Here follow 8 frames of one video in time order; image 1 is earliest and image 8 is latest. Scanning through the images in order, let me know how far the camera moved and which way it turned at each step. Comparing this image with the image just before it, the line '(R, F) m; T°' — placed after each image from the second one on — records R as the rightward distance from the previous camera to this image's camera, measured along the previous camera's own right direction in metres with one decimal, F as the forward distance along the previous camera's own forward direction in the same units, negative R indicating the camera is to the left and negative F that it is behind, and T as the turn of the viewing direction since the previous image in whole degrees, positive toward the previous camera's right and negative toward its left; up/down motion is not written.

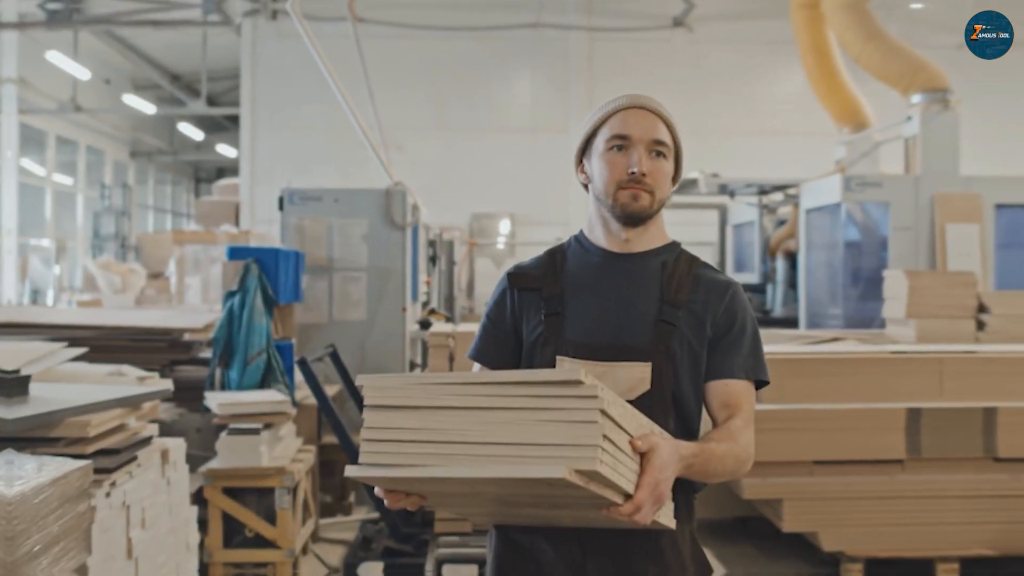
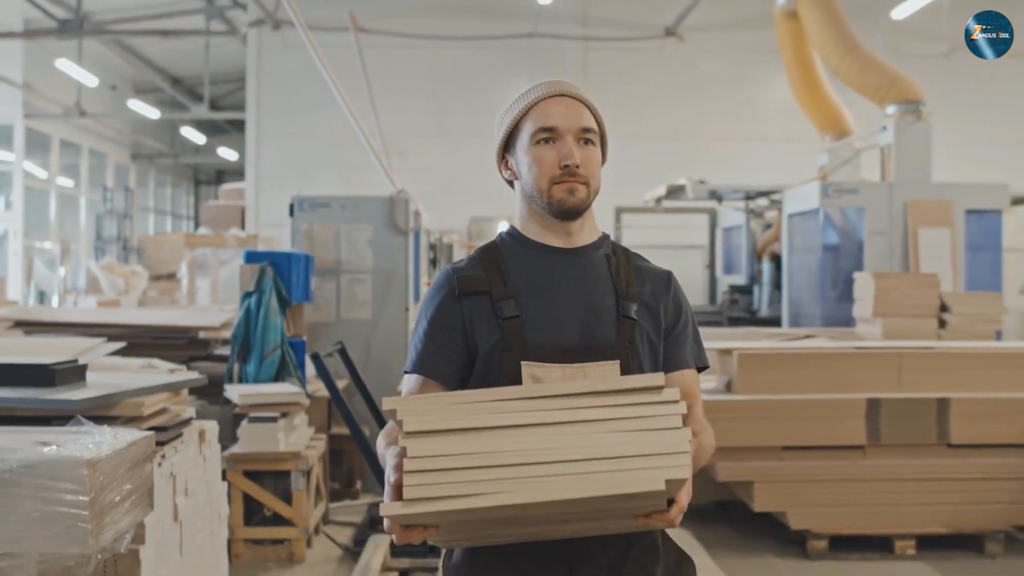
(0.0, -0.3) m; 0°
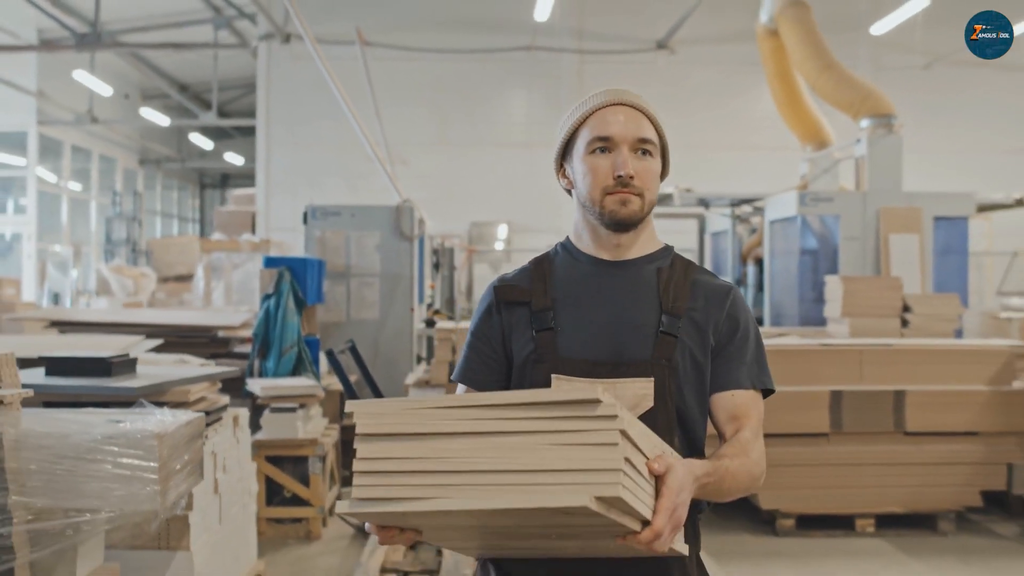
(0.0, -0.4) m; 0°
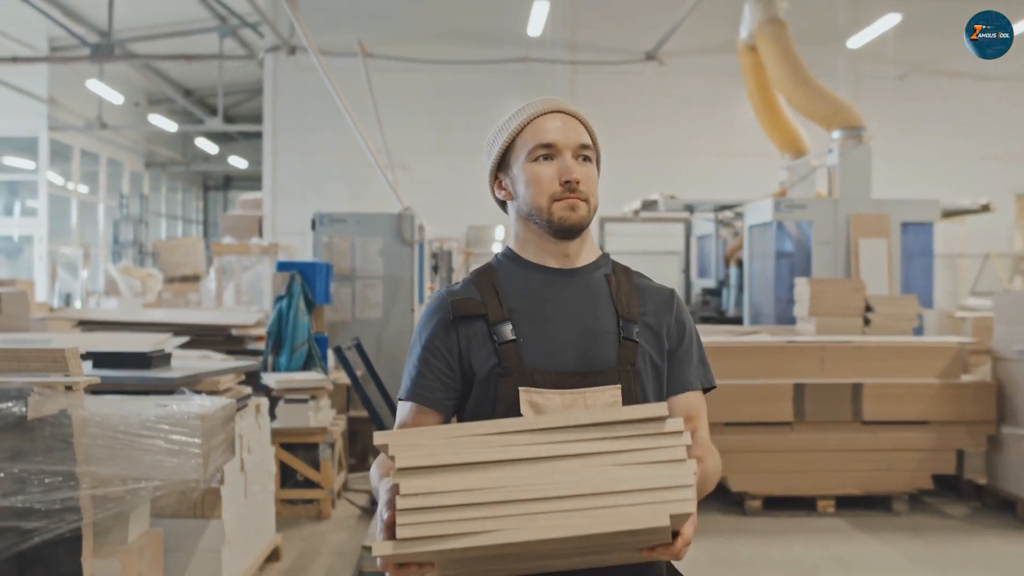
(0.0, -0.4) m; 0°
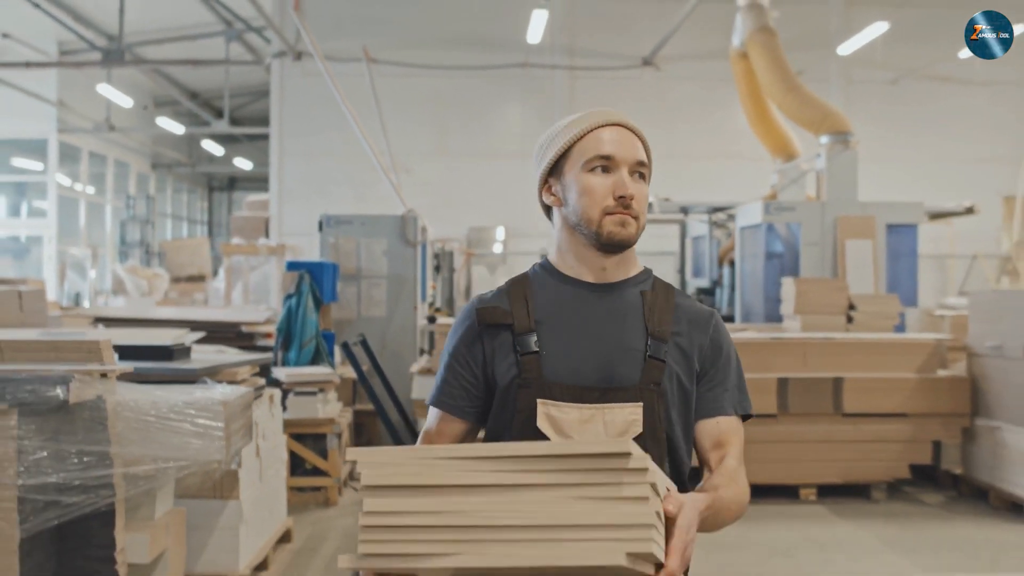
(0.0, -0.2) m; 0°
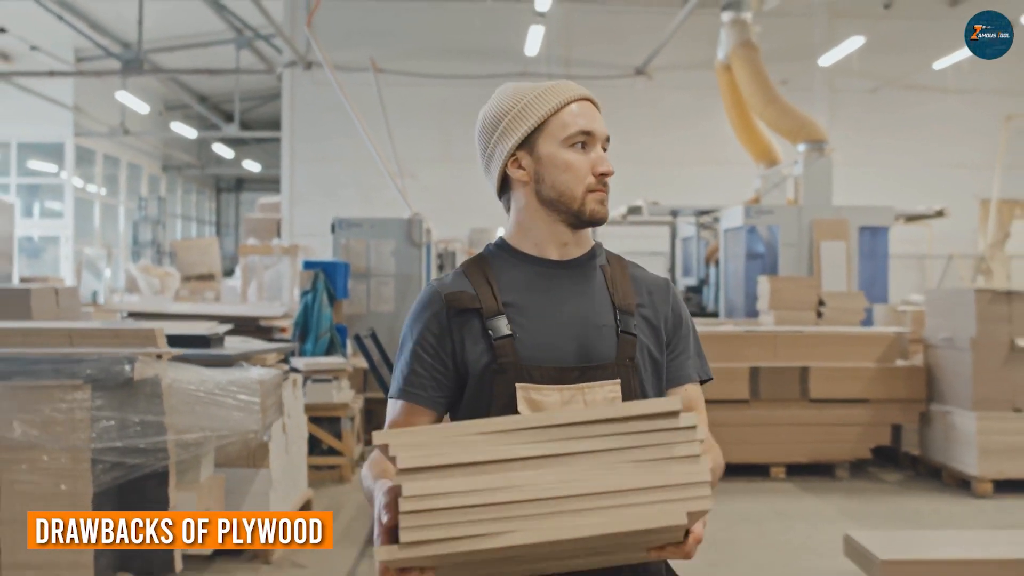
(0.0, -0.5) m; 0°
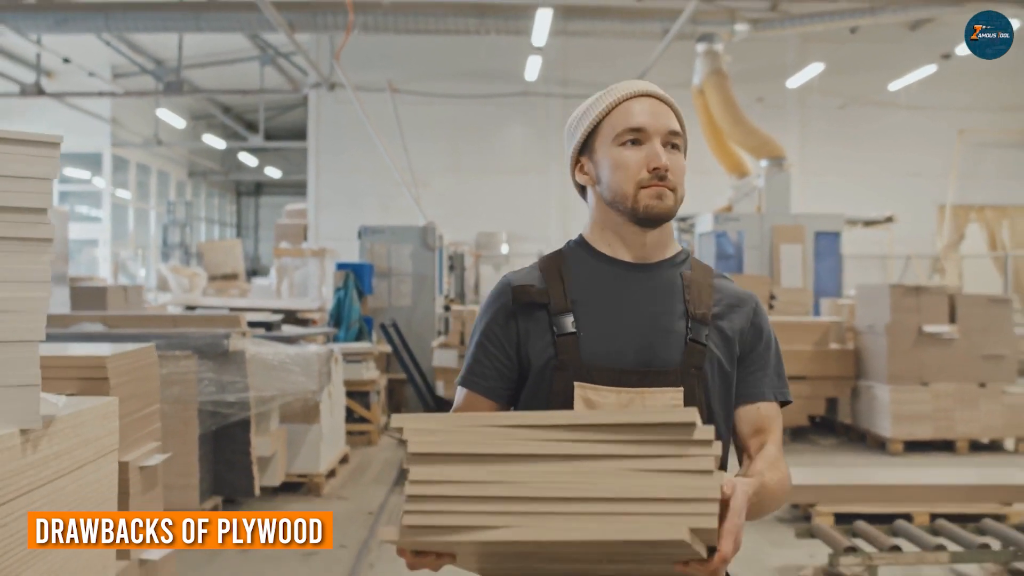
(+0.1, -1.0) m; -1°
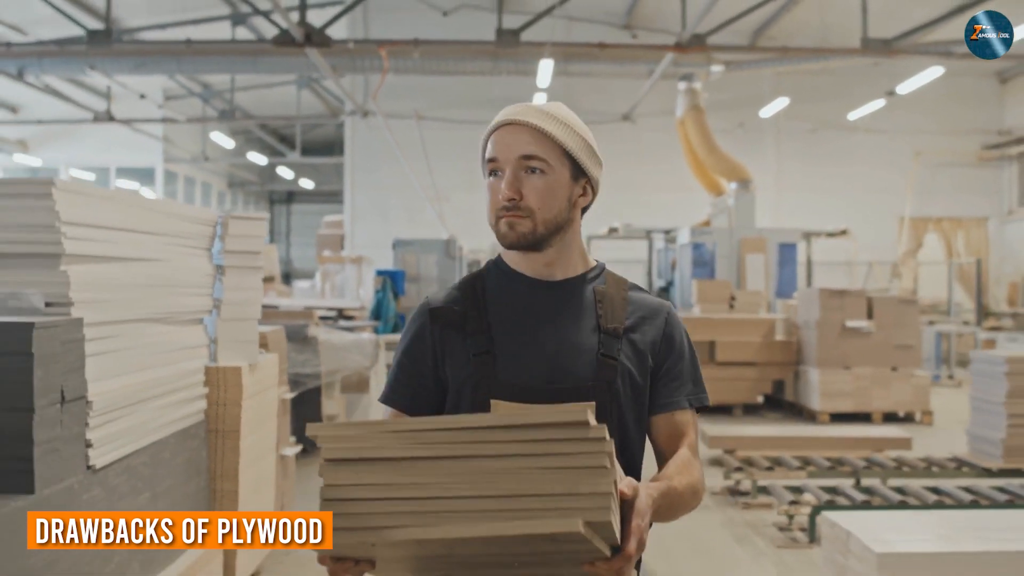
(+0.1, -1.4) m; -1°
